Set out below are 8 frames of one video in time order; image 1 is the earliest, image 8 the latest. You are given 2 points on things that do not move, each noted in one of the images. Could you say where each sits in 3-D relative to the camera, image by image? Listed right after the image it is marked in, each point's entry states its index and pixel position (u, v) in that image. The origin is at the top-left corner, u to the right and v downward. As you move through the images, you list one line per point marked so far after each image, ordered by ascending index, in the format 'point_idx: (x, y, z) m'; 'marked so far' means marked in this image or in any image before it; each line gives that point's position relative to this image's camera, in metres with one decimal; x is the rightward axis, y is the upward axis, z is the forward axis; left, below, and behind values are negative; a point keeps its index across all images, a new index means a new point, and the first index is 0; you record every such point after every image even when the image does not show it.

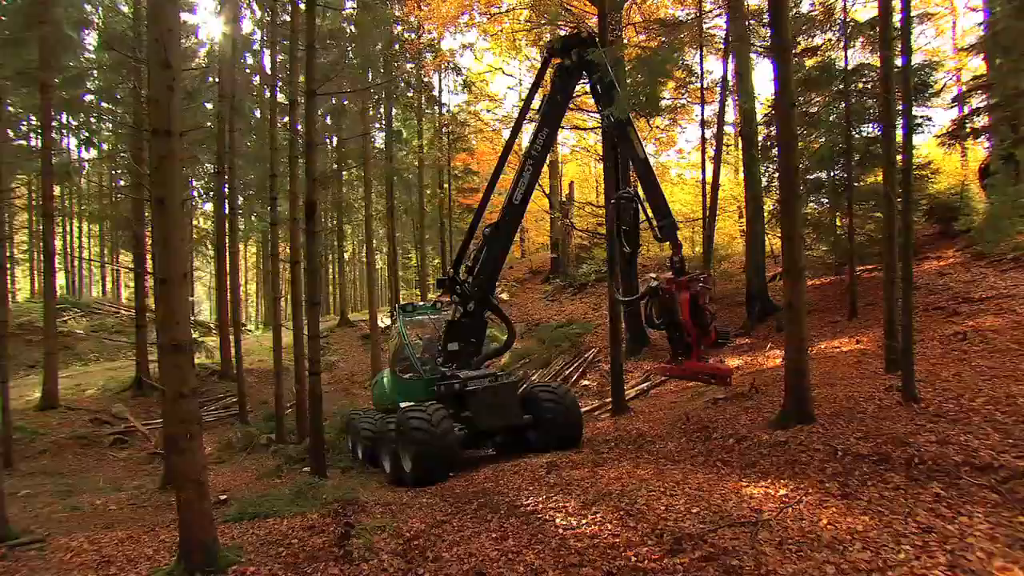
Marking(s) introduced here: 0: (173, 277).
0: (-2.3, +0.1, +3.6) m
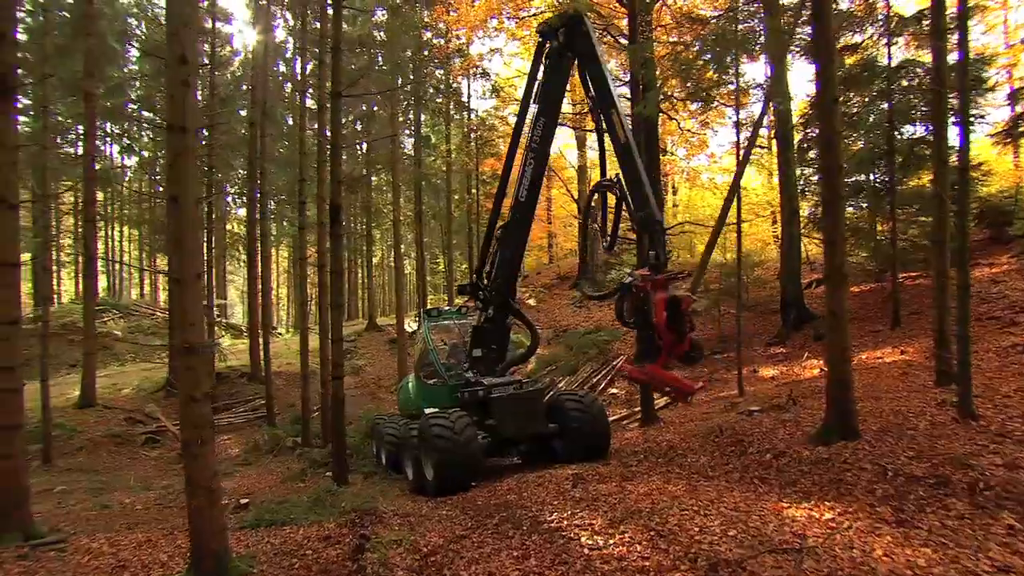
0: (-2.1, +0.1, +3.5) m
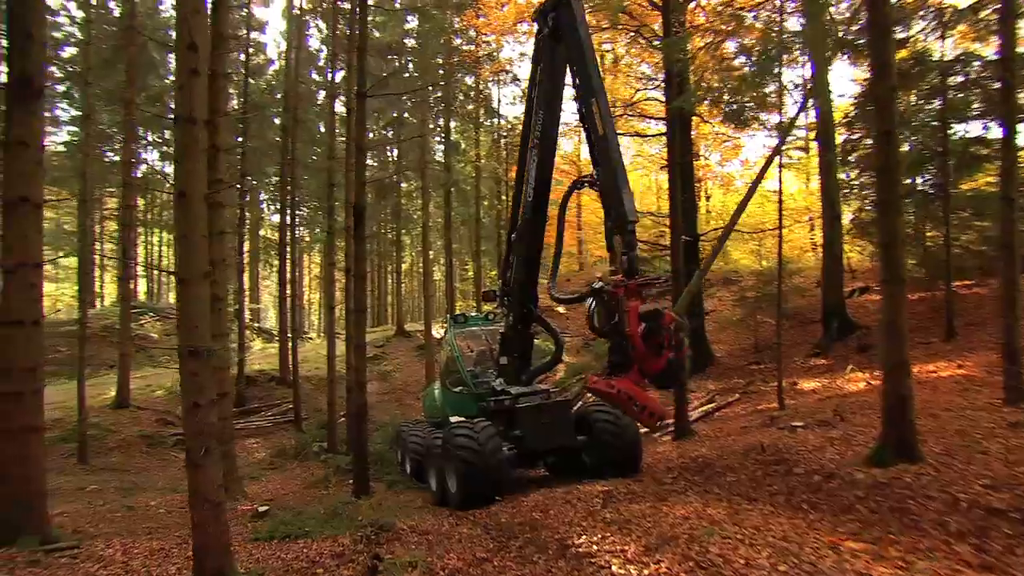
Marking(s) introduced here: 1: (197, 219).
0: (-2.0, +0.1, +3.3) m
1: (-2.0, +0.4, +3.4) m
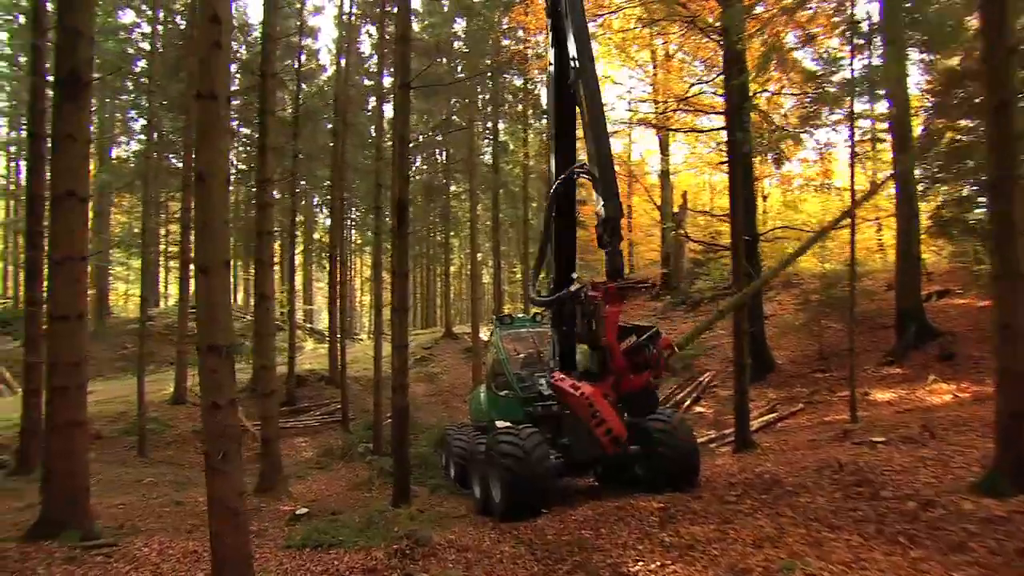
0: (-1.7, +0.1, +3.1) m
1: (-1.7, +0.5, +3.1) m
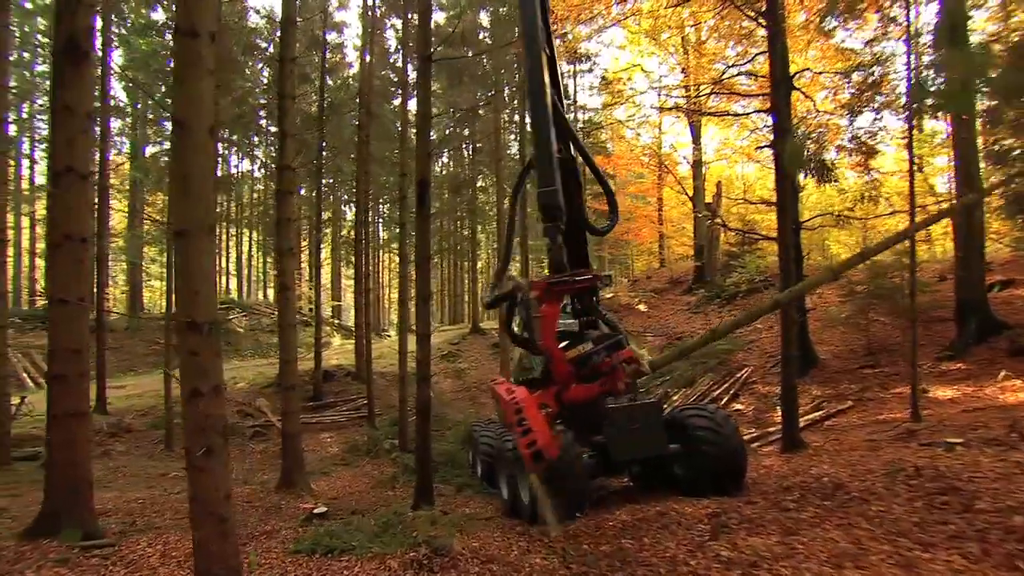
0: (-1.5, +0.3, +2.7) m
1: (-1.5, +0.6, +2.7) m
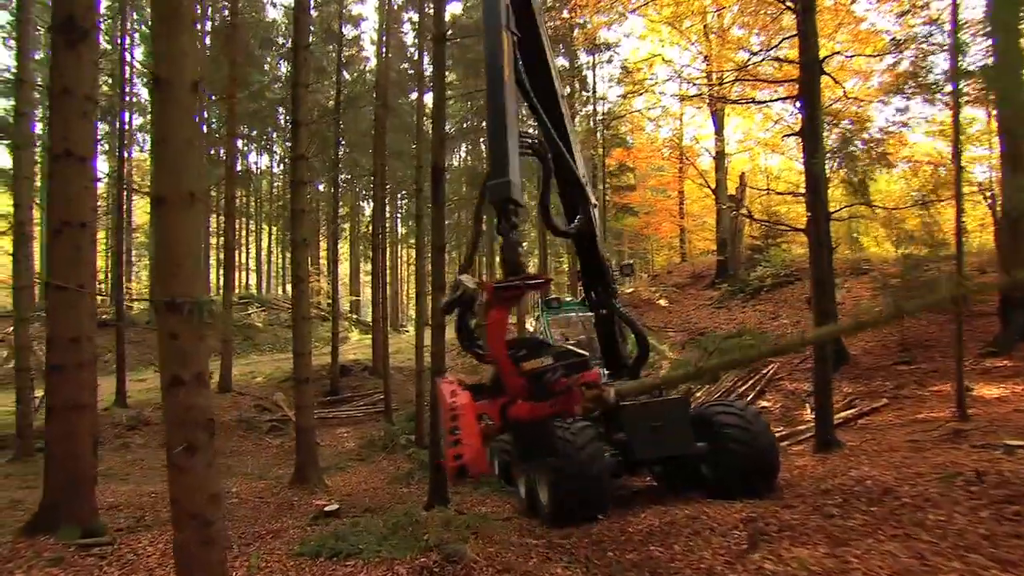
0: (-1.5, +0.4, +2.4) m
1: (-1.5, +0.7, +2.4) m
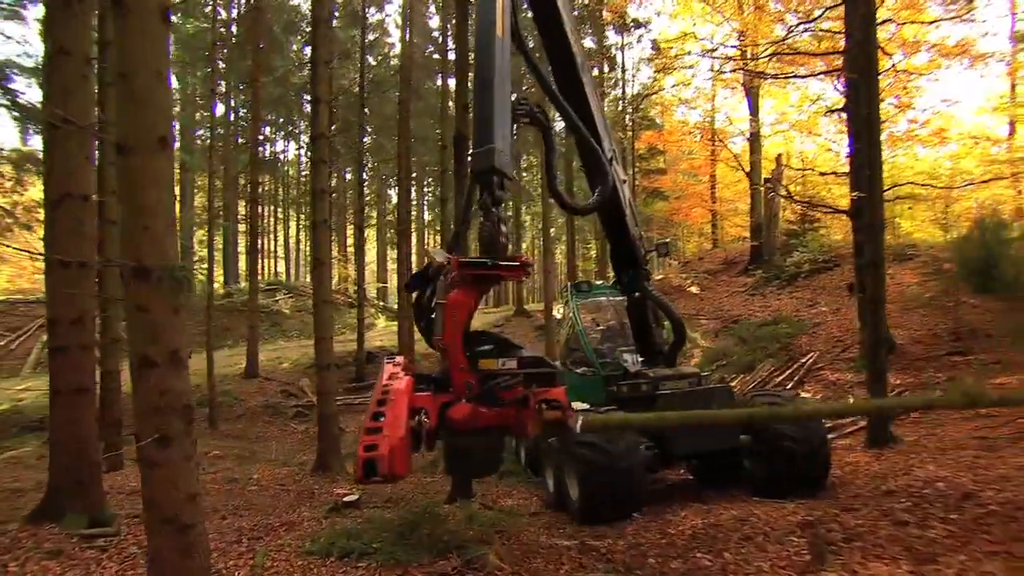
0: (-1.4, +0.5, +2.0) m
1: (-1.4, +0.9, +2.0) m
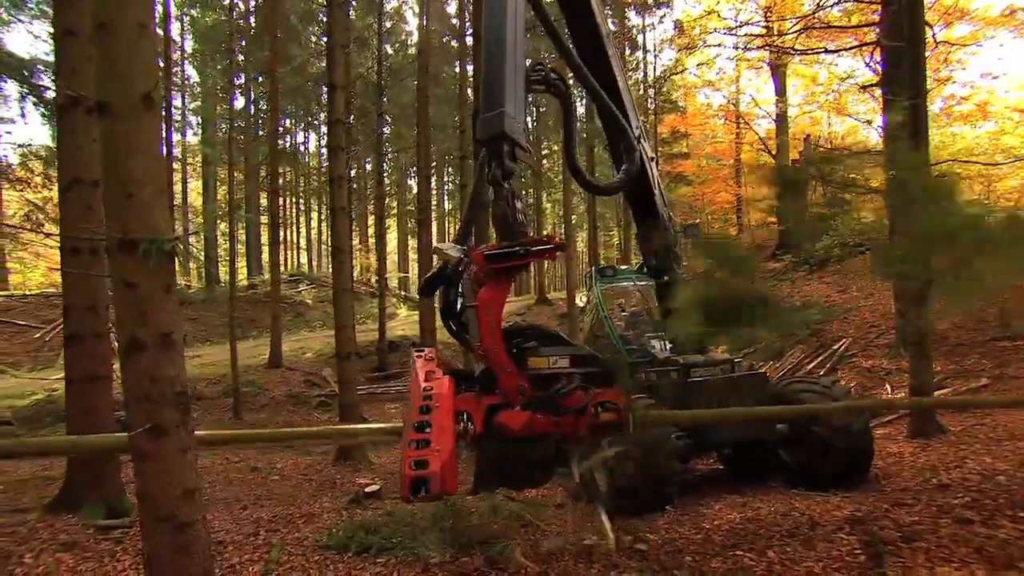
0: (-1.3, +0.6, +1.8) m
1: (-1.3, +1.0, +1.8) m
